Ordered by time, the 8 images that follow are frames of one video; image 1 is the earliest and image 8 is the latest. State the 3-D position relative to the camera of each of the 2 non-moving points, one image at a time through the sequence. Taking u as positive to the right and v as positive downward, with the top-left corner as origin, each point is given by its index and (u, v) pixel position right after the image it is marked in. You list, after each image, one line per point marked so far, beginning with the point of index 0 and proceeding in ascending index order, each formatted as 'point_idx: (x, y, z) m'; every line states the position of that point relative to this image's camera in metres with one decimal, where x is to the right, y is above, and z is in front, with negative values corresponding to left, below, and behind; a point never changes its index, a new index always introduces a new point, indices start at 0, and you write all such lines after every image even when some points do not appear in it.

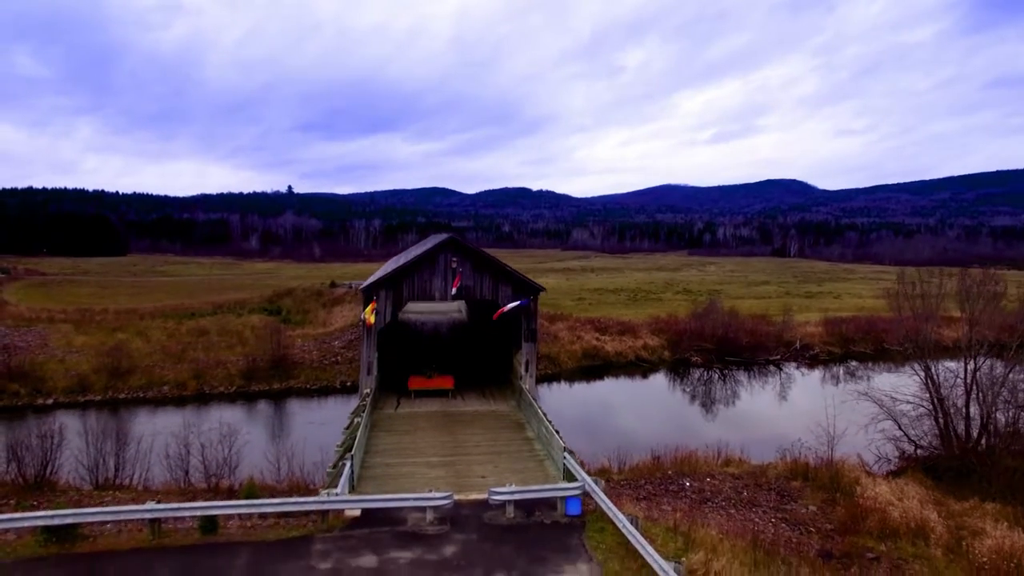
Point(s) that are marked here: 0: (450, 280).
0: (-1.3, +0.2, +12.8) m
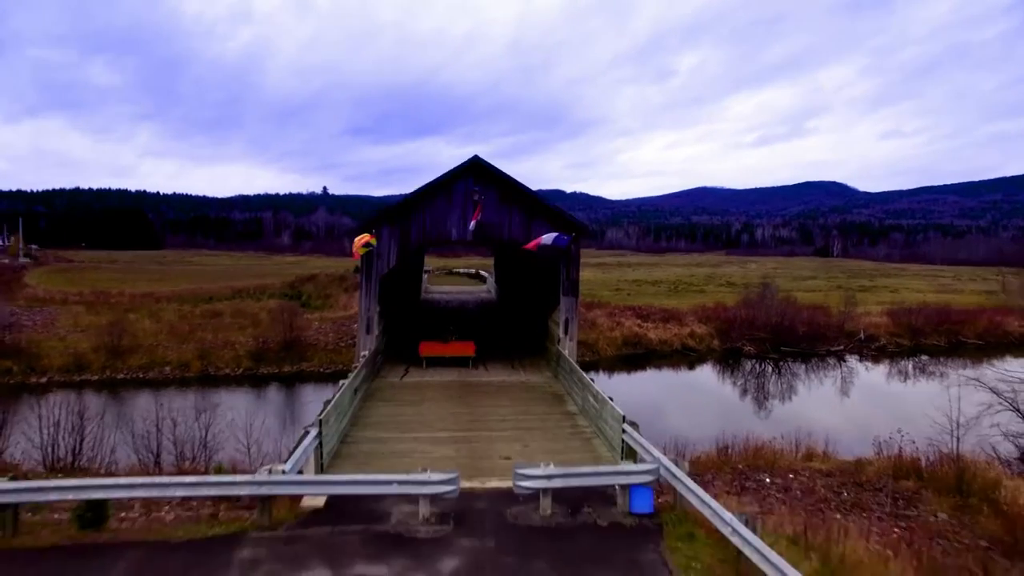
0: (-0.7, +1.2, +10.2) m
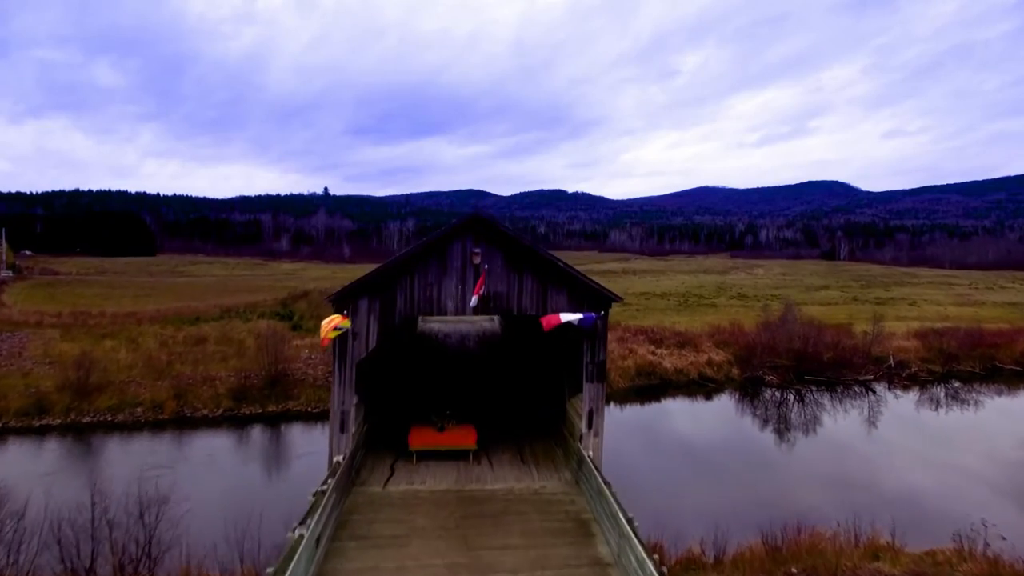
0: (-0.6, 0.0, +8.1) m
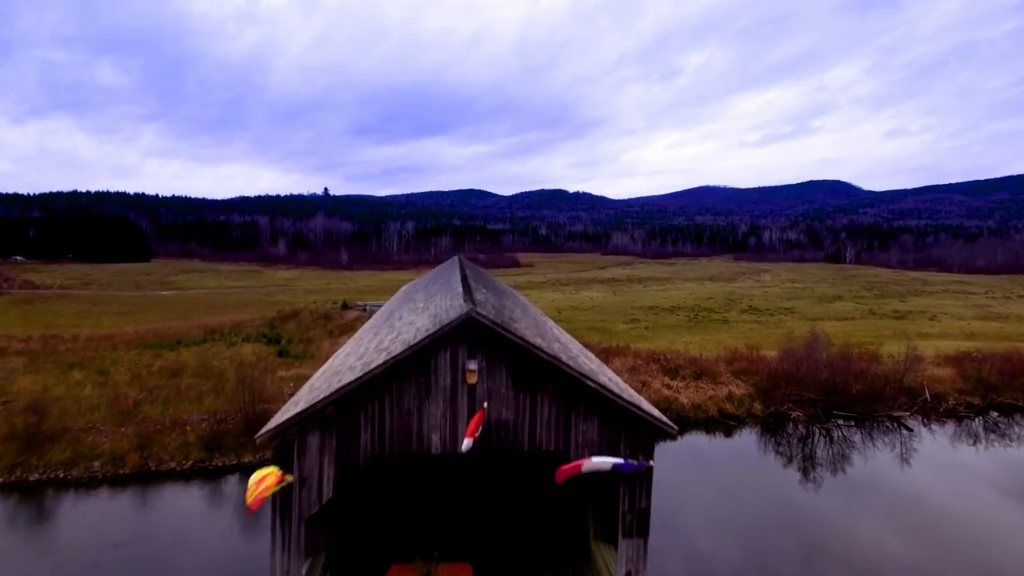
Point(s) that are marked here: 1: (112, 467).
0: (-0.5, -1.2, +5.8) m
1: (-12.7, -5.6, +18.9) m
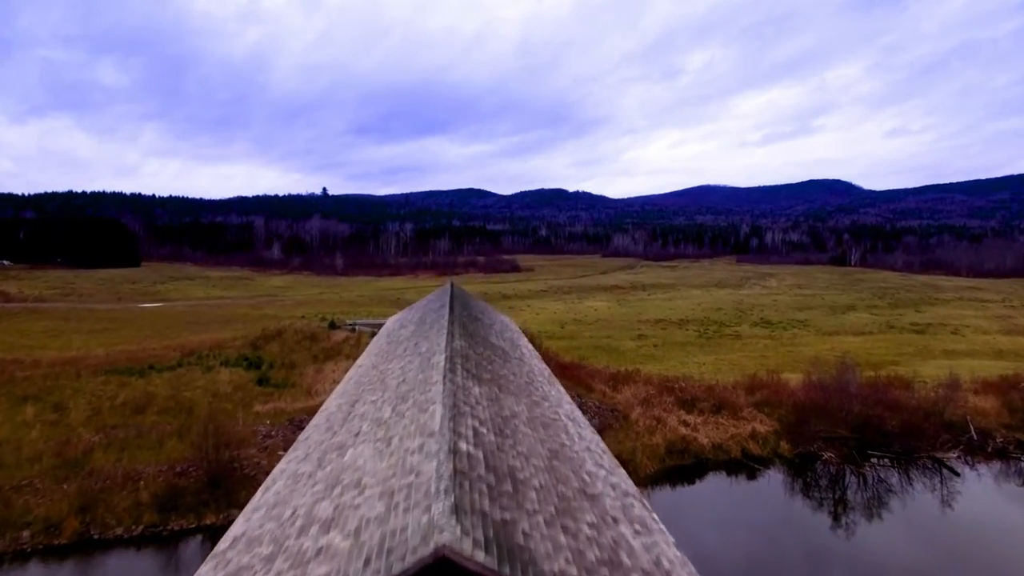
0: (-0.5, -2.3, +3.2) m
1: (-12.6, -6.7, +16.3) m
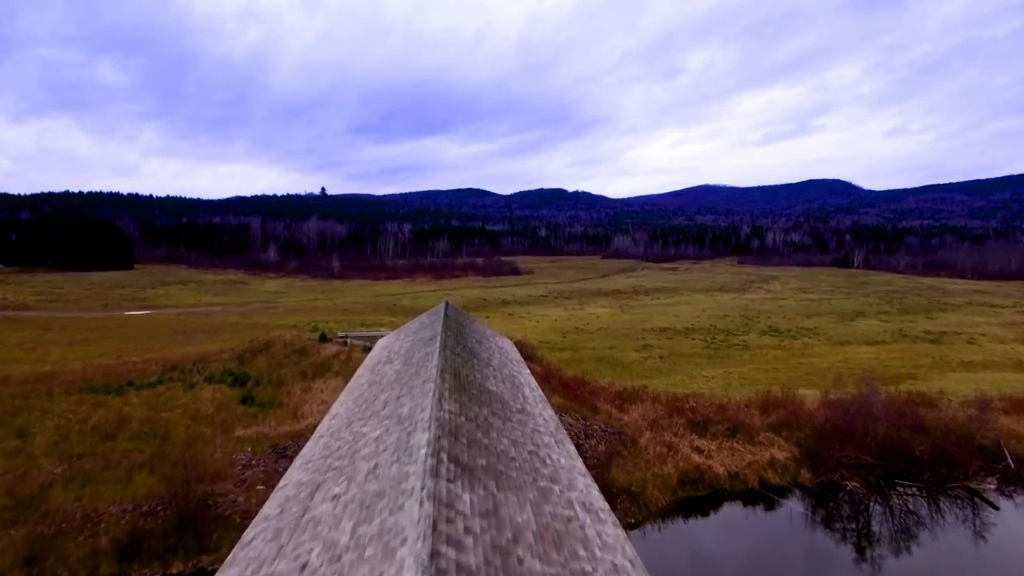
0: (-0.5, -2.9, +1.5) m
1: (-12.6, -7.3, +14.5) m
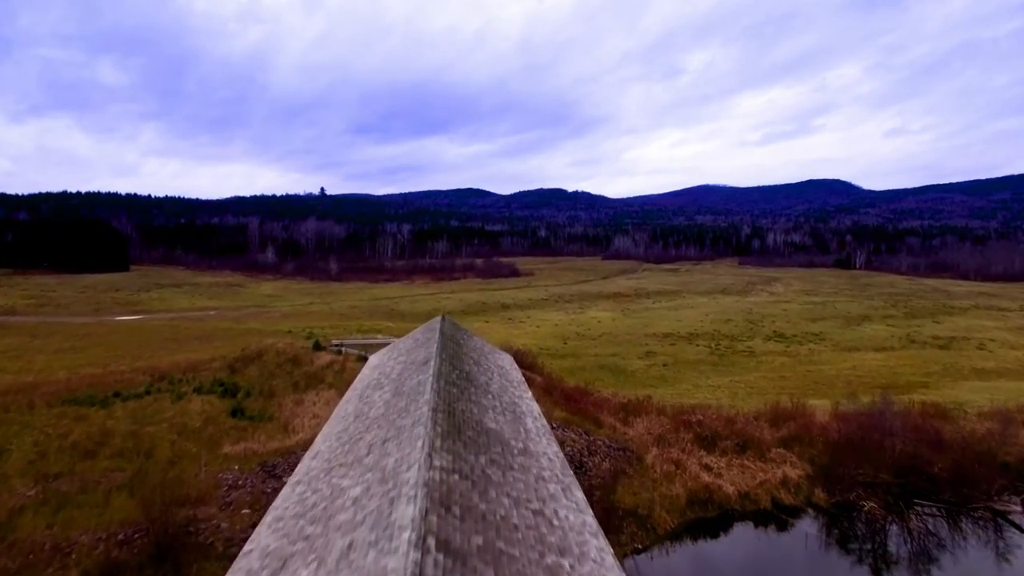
0: (-0.4, -3.2, +0.5) m
1: (-12.6, -7.7, +13.5) m
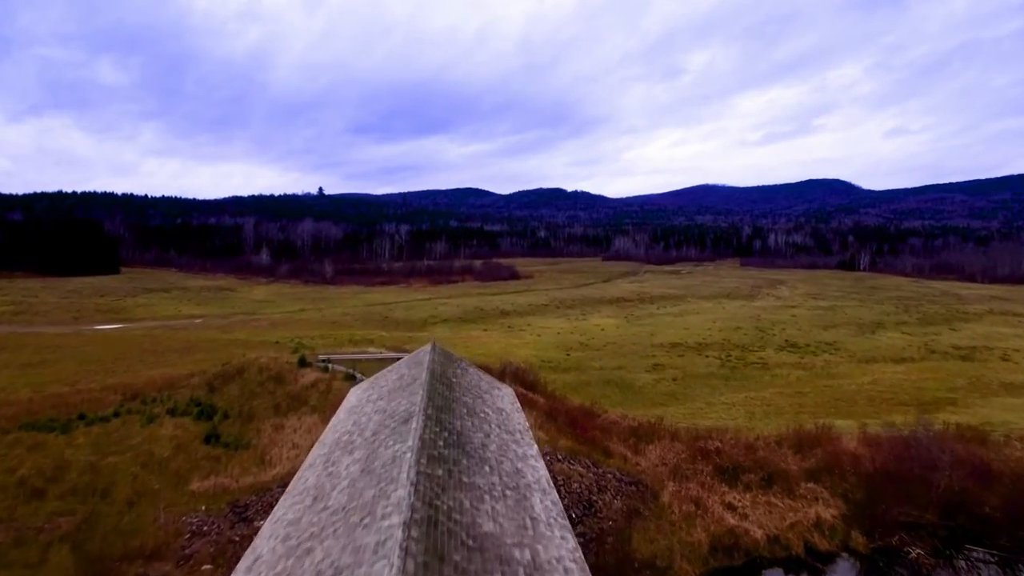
0: (-0.4, -3.8, -1.8) m
1: (-12.6, -8.2, +11.2) m
